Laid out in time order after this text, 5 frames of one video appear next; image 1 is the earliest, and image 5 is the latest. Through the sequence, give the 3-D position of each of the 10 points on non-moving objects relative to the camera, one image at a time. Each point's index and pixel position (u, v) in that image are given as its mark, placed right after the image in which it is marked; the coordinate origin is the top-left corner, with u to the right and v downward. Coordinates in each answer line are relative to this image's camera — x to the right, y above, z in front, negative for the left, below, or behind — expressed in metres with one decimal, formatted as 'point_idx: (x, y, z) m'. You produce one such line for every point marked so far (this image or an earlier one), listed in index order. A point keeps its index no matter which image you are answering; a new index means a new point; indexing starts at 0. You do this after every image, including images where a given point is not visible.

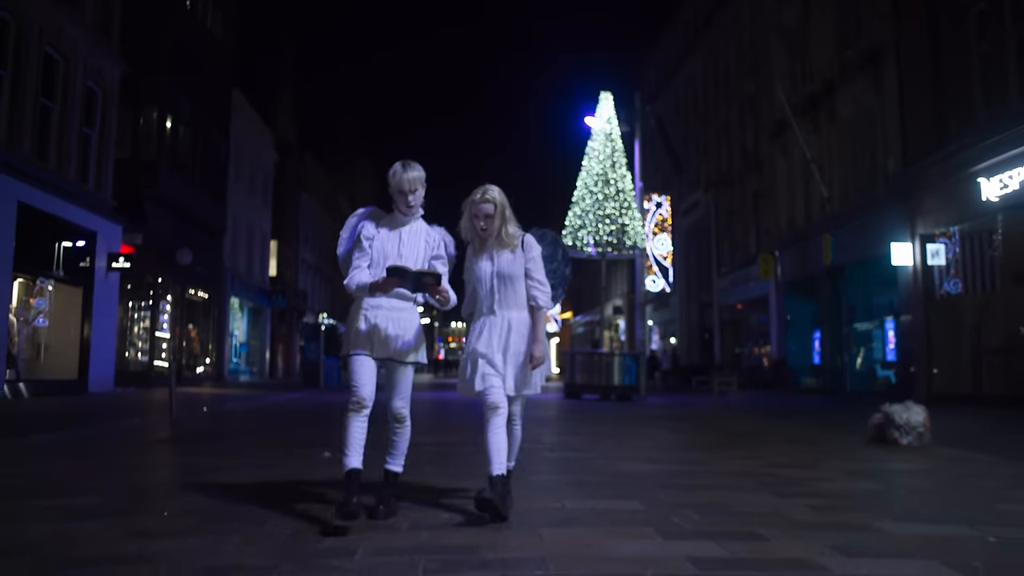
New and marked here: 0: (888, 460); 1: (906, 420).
0: (+3.1, -1.4, +6.9) m
1: (+3.9, -1.3, +8.2) m
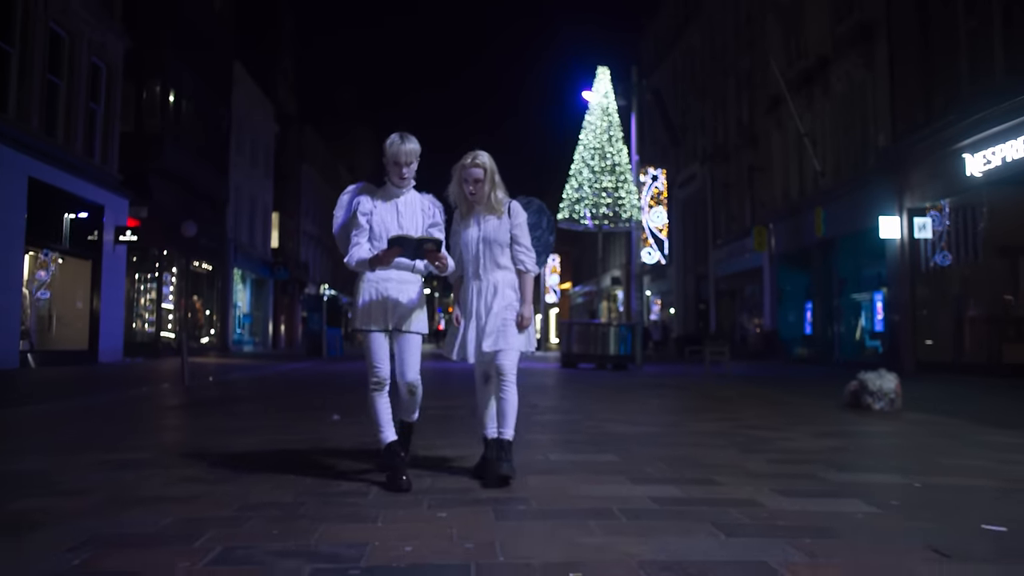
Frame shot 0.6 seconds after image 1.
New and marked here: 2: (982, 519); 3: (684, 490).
0: (+3.1, -1.2, +7.5) m
1: (+3.8, -1.0, +8.8) m
2: (+1.7, -0.8, +3.1) m
3: (+0.7, -0.8, +3.5) m
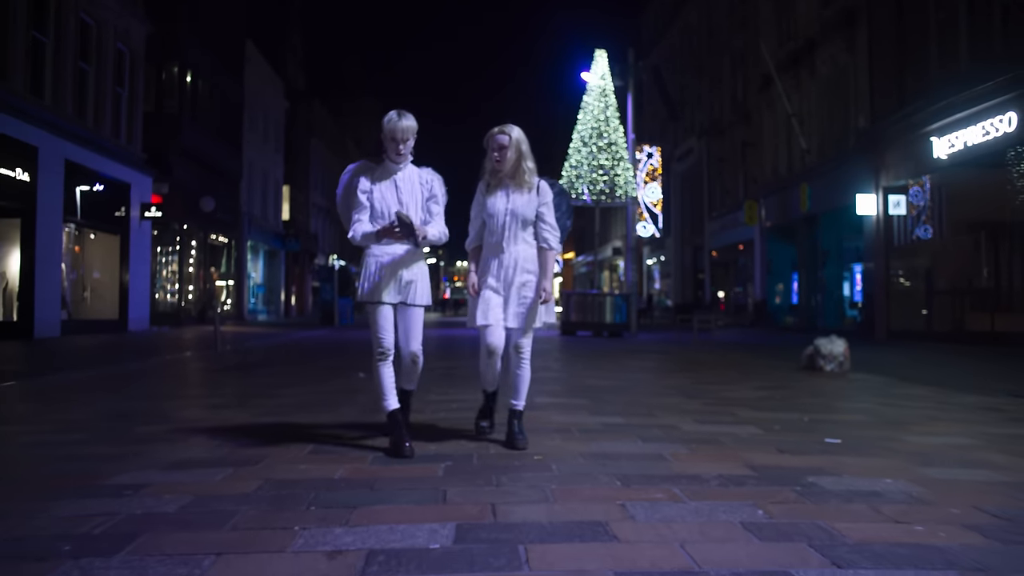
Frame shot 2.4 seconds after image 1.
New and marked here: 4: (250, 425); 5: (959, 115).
0: (+3.1, -1.0, +8.8) m
1: (+3.8, -0.7, +10.1) m
2: (+1.7, -0.8, +4.5) m
3: (+0.7, -0.8, +4.8) m
4: (-1.6, -0.8, +5.2) m
5: (+8.0, +3.1, +15.1) m
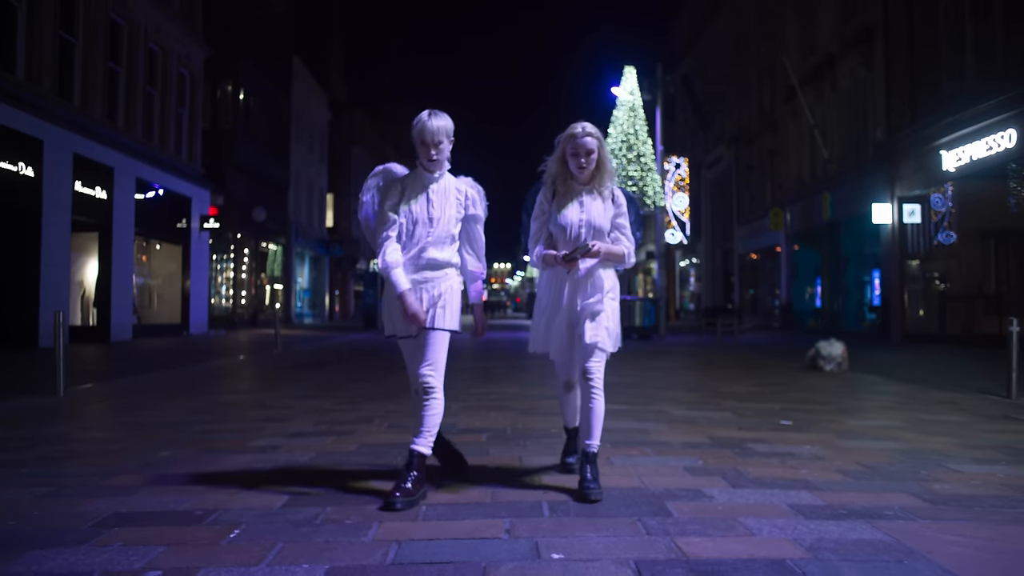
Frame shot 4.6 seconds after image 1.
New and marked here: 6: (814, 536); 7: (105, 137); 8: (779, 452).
0: (+3.4, -1.1, +10.0) m
1: (+4.2, -0.9, +11.2) m
2: (+1.8, -0.9, +5.7) m
3: (+0.8, -0.9, +6.1) m
4: (-1.4, -1.0, +6.5) m
5: (+8.6, +3.0, +16.0) m
6: (+1.0, -0.8, +2.7) m
7: (-8.8, +3.3, +18.1) m
8: (+1.4, -0.8, +4.2) m
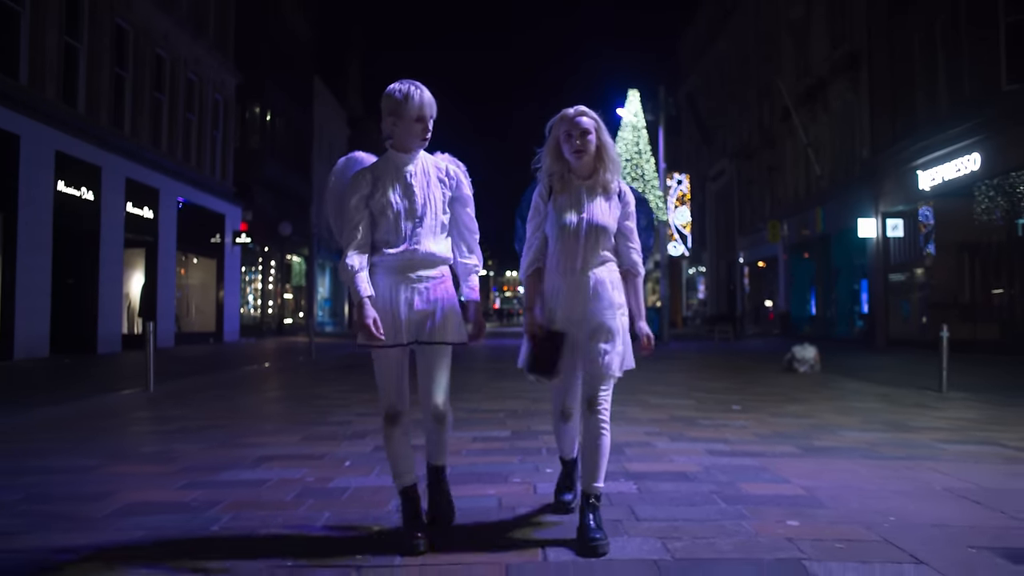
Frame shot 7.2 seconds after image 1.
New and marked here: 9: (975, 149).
0: (+3.6, -1.2, +11.5) m
1: (+4.4, -1.0, +12.7) m
2: (+1.9, -1.0, +7.2) m
3: (+0.9, -1.0, +7.7) m
4: (-1.3, -1.1, +8.1) m
5: (+8.9, +2.8, +17.5) m
6: (+1.0, -0.9, +4.2) m
7: (-8.5, +3.0, +19.8) m
8: (+1.4, -0.9, +5.8) m
9: (+8.8, +2.6, +16.0) m
